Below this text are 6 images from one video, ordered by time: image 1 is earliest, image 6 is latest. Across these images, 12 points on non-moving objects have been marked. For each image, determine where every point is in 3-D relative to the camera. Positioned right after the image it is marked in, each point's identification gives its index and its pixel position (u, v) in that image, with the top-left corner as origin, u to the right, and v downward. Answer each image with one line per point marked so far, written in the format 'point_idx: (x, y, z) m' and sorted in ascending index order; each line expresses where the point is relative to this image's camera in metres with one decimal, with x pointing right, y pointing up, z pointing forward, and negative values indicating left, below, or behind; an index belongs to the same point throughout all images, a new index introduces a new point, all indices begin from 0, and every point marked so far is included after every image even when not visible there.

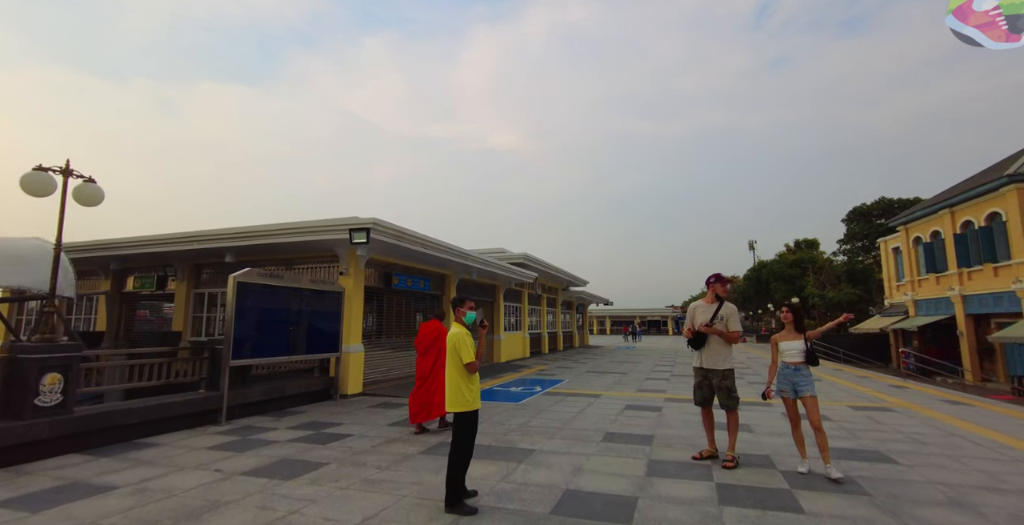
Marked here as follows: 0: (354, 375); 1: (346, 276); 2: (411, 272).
0: (-3.1, -2.2, +8.9) m
1: (-3.3, -0.3, +9.0) m
2: (-2.5, -0.3, +11.2) m
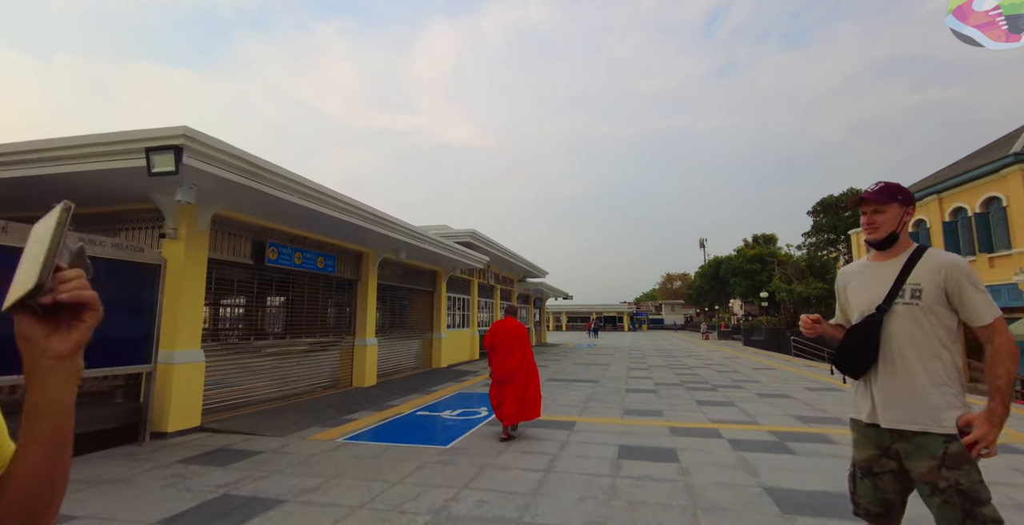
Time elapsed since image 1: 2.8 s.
0: (-4.0, -1.7, +5.5) m
1: (-4.2, +0.3, +5.6) m
2: (-3.6, +0.3, +7.9) m
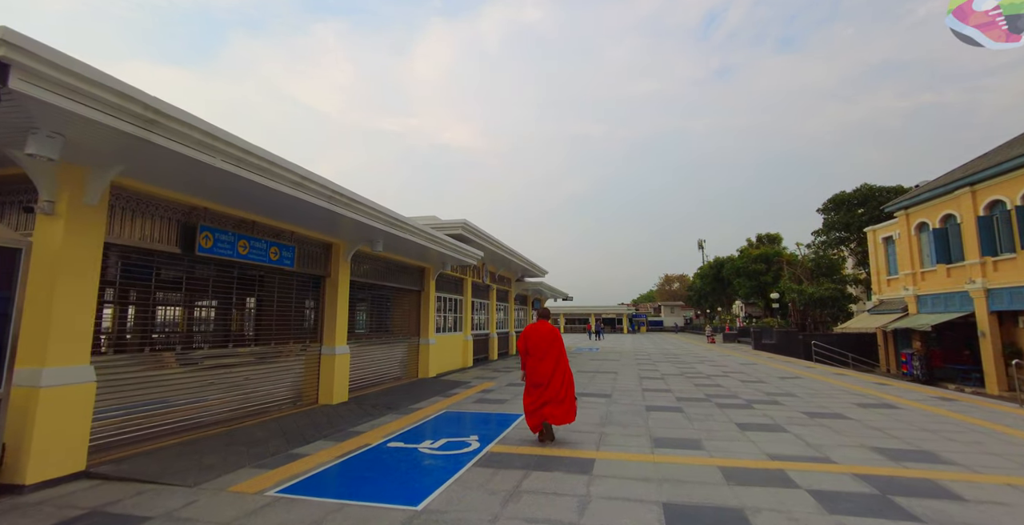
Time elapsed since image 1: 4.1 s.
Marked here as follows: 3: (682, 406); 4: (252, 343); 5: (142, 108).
0: (-4.0, -1.6, +4.0) m
1: (-4.2, +0.4, +4.1) m
2: (-3.6, +0.4, +6.4) m
3: (+2.9, -2.5, +7.7) m
4: (-3.8, -1.2, +6.6) m
5: (-2.9, +1.2, +3.6) m
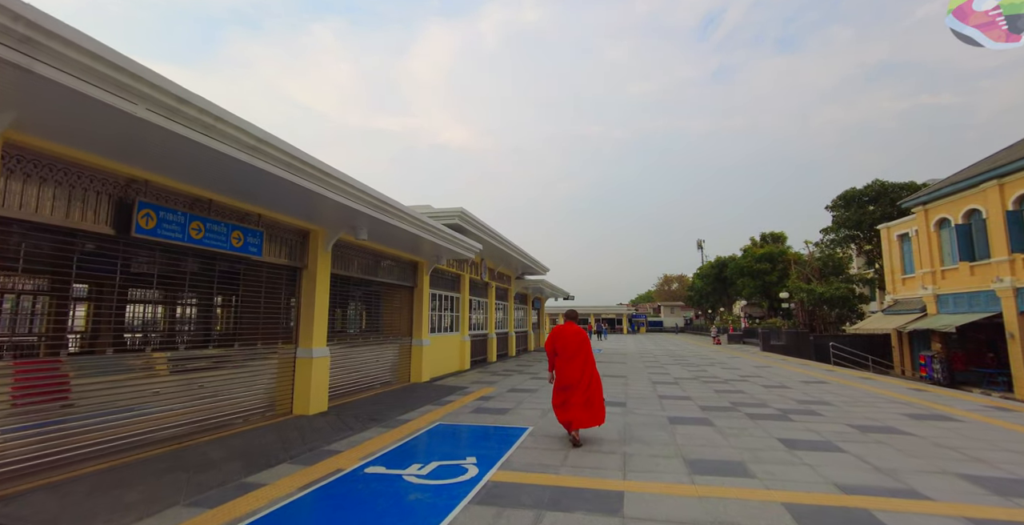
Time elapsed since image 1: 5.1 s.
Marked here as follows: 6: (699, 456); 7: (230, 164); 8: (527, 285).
0: (-4.0, -1.4, +3.0) m
1: (-4.1, +0.6, +3.1) m
2: (-3.6, +0.5, +5.4) m
3: (+2.9, -2.3, +6.7) m
4: (-3.8, -1.0, +5.6) m
5: (-2.9, +1.4, +2.6) m
6: (+2.0, -2.1, +4.8) m
7: (-2.8, +1.0, +4.5) m
8: (+0.6, -1.0, +19.7) m
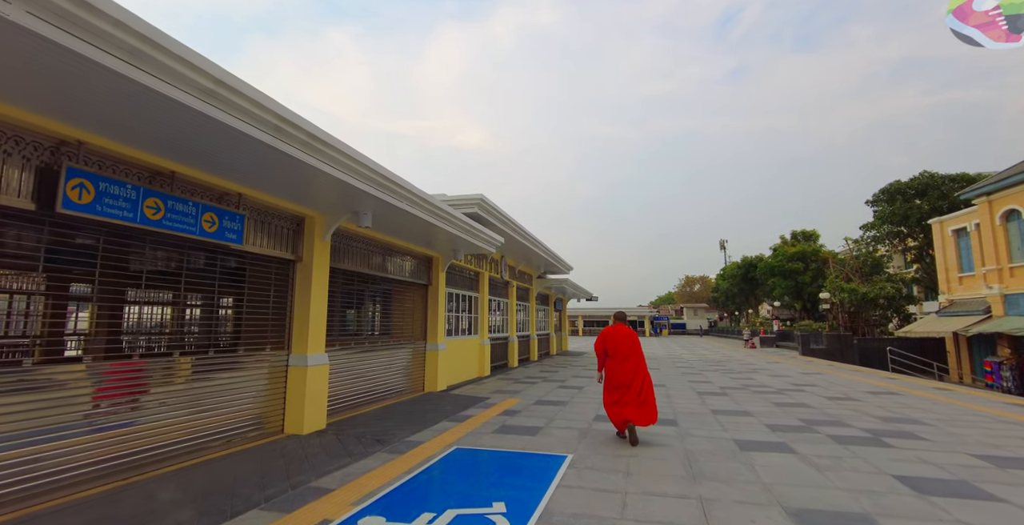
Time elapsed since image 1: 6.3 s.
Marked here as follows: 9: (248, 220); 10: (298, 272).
0: (-3.7, -1.3, +2.1) m
1: (-3.9, +0.7, +2.2) m
2: (-3.2, +0.7, +4.5) m
3: (+3.3, -2.2, +5.5) m
4: (-3.4, -0.9, +4.6) m
5: (-2.6, +1.5, +1.6) m
6: (+2.3, -1.9, +3.6) m
7: (-2.5, +1.1, +3.5) m
8: (+1.5, -0.9, +18.5) m
9: (-3.0, +0.5, +5.2) m
10: (-2.8, -0.1, +5.9) m
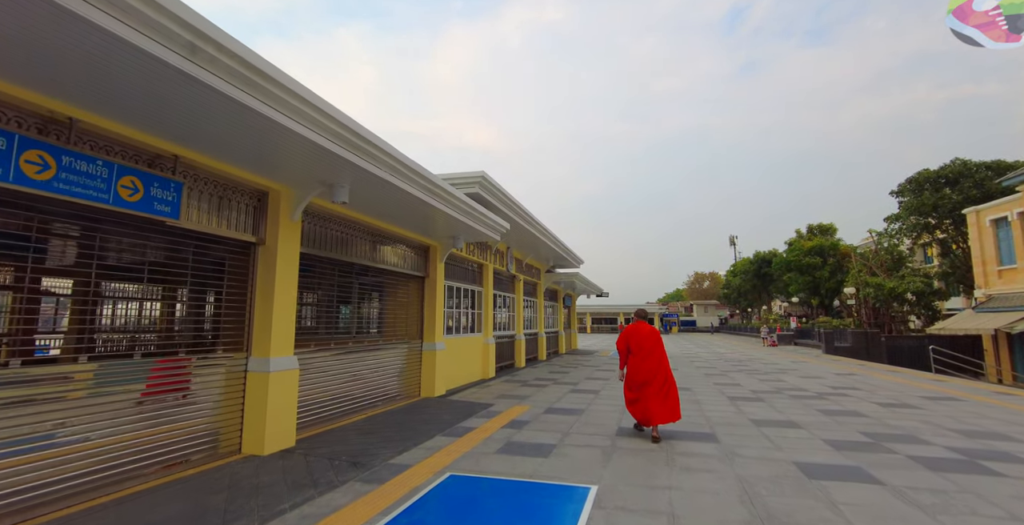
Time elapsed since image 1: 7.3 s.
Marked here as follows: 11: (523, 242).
0: (-3.7, -1.1, +1.1) m
1: (-3.9, +0.8, +1.2) m
2: (-3.2, +0.8, +3.5) m
3: (+3.4, -2.0, +4.4) m
4: (-3.4, -0.8, +3.6) m
5: (-2.6, +1.7, +0.6) m
6: (+2.4, -1.7, +2.5) m
7: (-2.5, +1.3, +2.5) m
8: (+1.8, -0.6, +17.5) m
9: (-2.9, +0.6, +4.2) m
10: (-2.7, +0.1, +4.9) m
11: (+0.3, +0.5, +12.2) m
